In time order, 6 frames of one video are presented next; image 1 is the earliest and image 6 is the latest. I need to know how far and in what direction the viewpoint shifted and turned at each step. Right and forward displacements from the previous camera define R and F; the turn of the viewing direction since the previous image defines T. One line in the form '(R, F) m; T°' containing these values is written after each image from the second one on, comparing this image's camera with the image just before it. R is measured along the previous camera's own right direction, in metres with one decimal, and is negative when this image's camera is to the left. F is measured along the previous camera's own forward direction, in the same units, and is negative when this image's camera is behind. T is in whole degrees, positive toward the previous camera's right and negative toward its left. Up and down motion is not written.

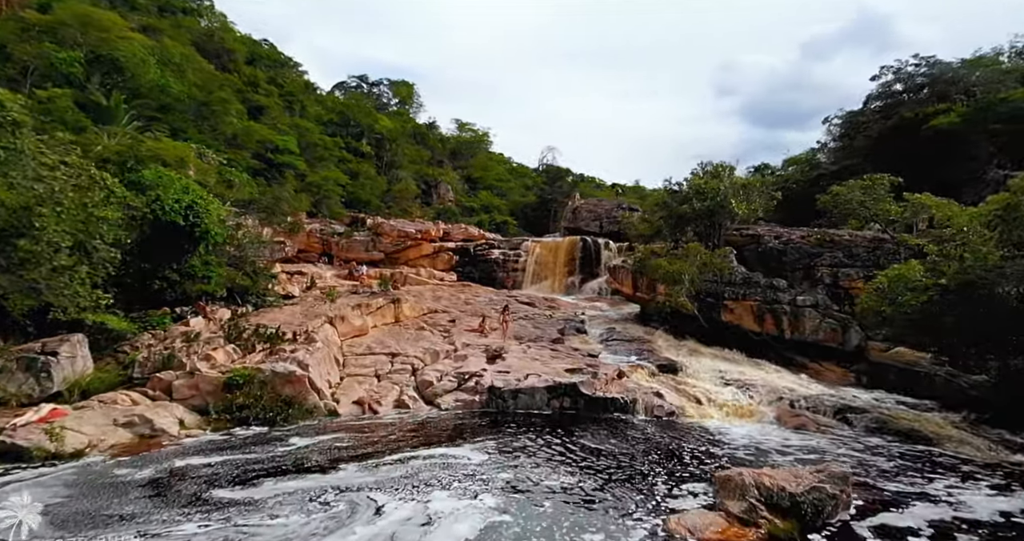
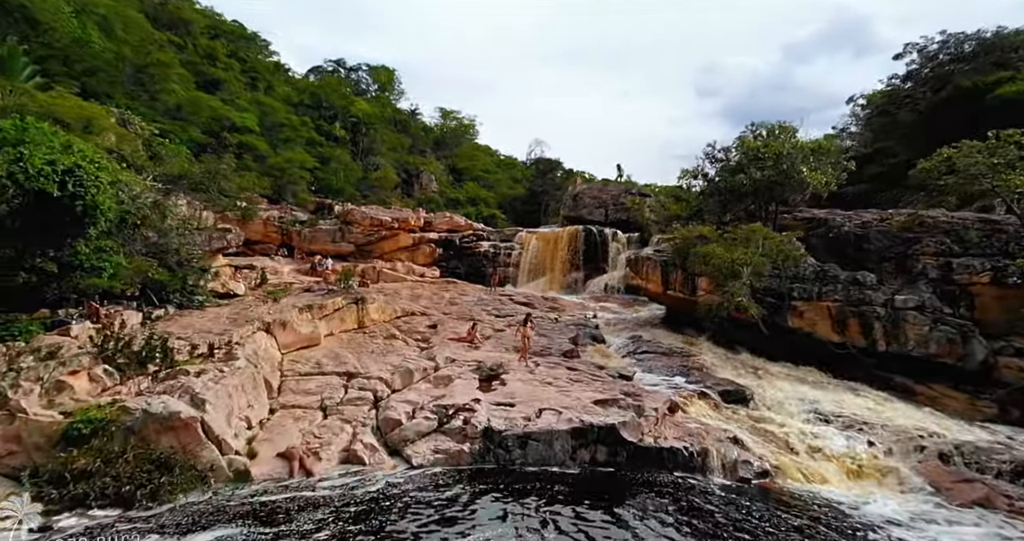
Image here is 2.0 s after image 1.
(-0.4, +4.4) m; +2°
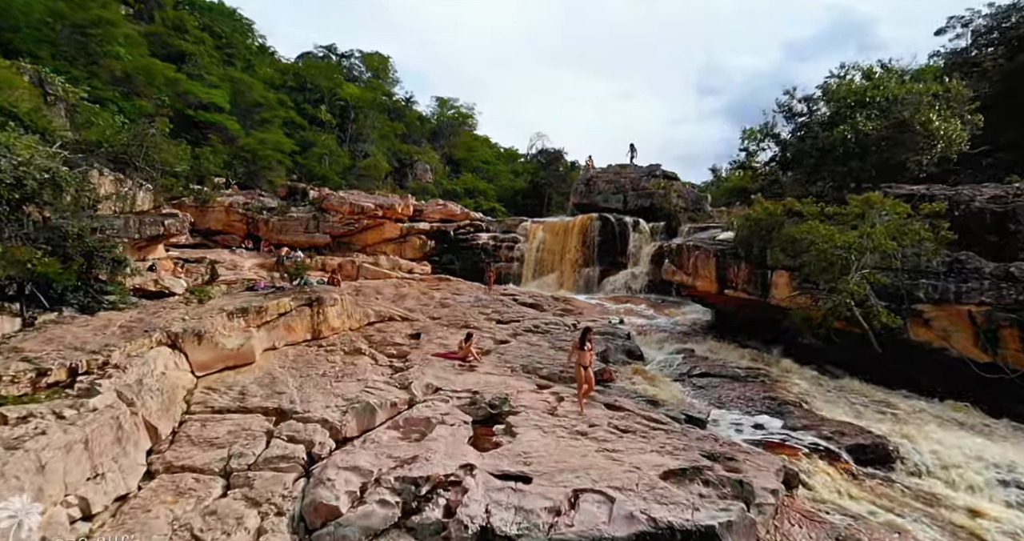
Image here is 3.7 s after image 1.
(-0.2, +3.9) m; 0°
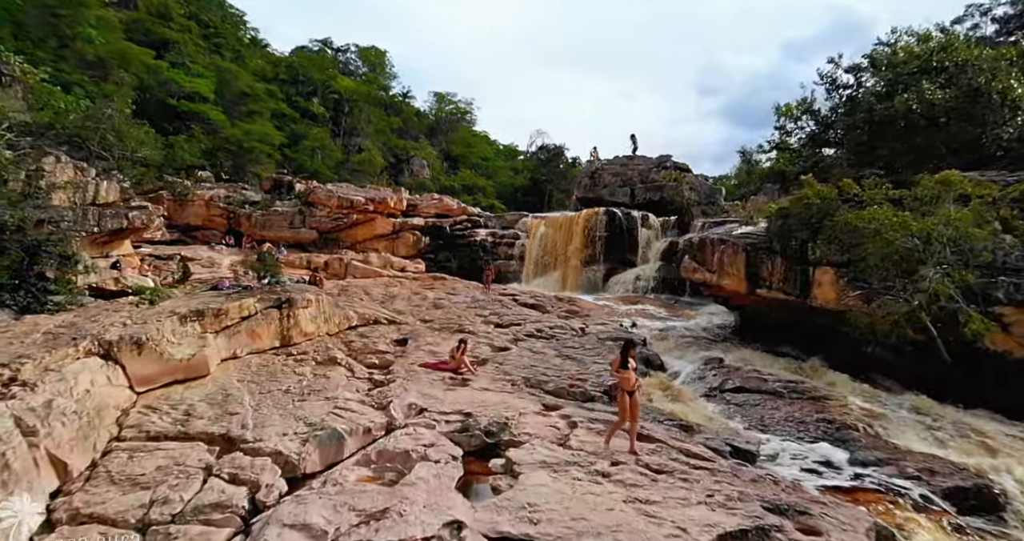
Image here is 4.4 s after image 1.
(0.0, +1.5) m; 0°
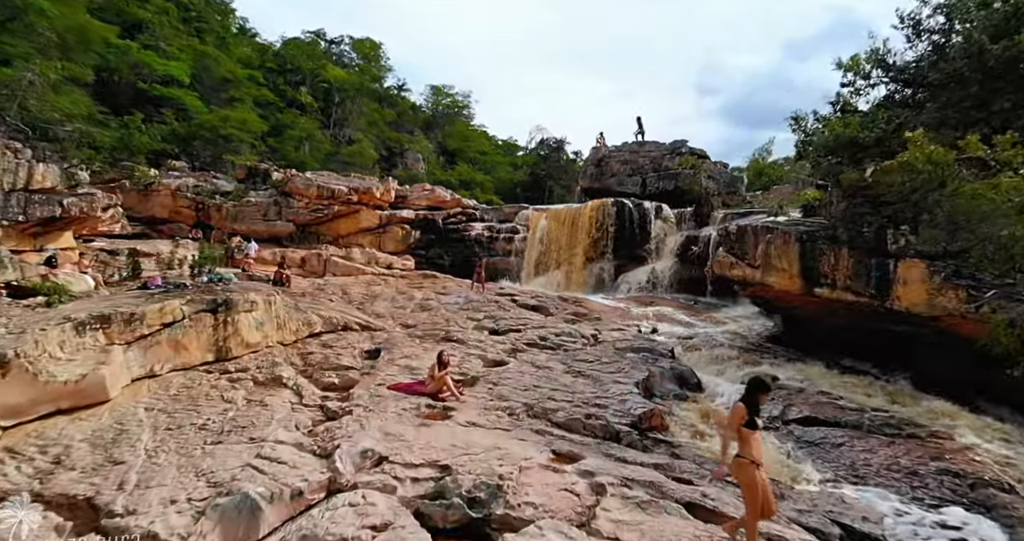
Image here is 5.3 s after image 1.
(0.0, +2.1) m; 0°
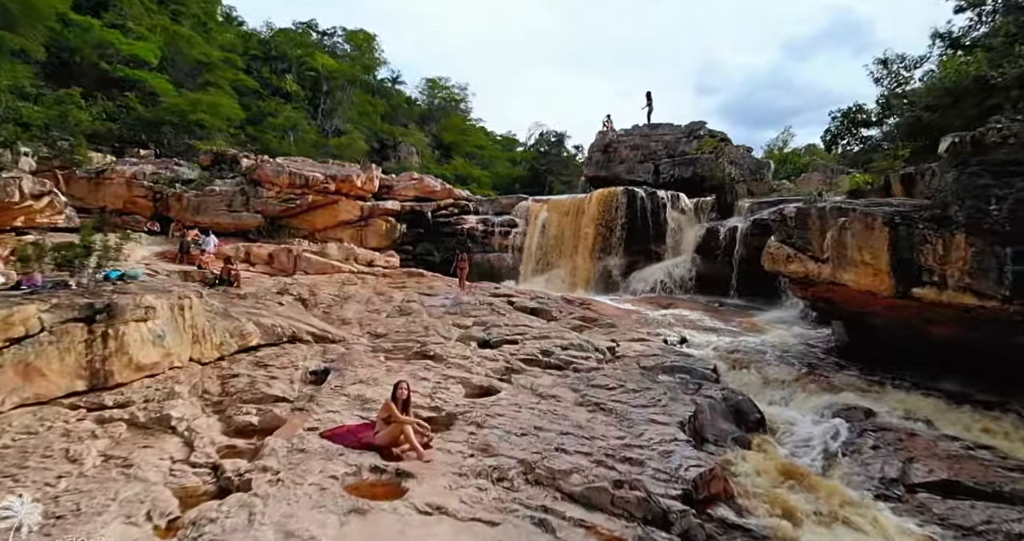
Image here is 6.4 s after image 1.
(+0.1, +2.2) m; 0°
